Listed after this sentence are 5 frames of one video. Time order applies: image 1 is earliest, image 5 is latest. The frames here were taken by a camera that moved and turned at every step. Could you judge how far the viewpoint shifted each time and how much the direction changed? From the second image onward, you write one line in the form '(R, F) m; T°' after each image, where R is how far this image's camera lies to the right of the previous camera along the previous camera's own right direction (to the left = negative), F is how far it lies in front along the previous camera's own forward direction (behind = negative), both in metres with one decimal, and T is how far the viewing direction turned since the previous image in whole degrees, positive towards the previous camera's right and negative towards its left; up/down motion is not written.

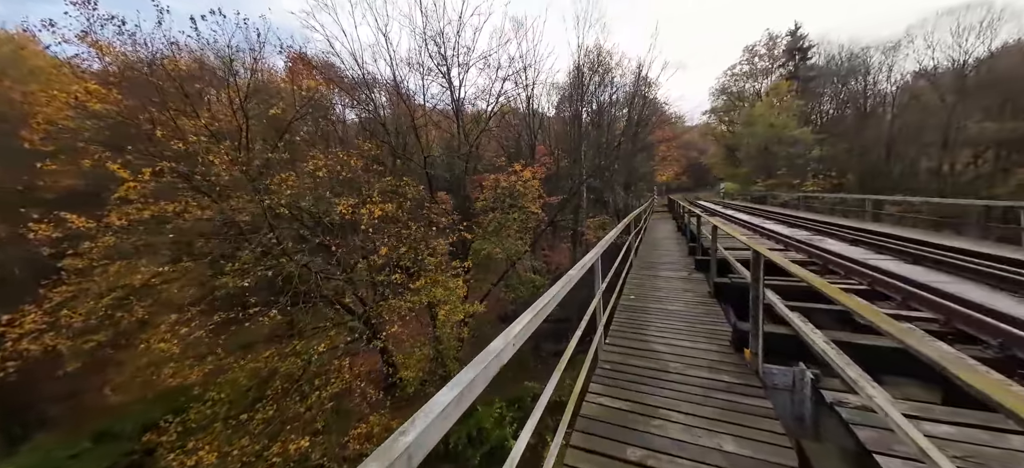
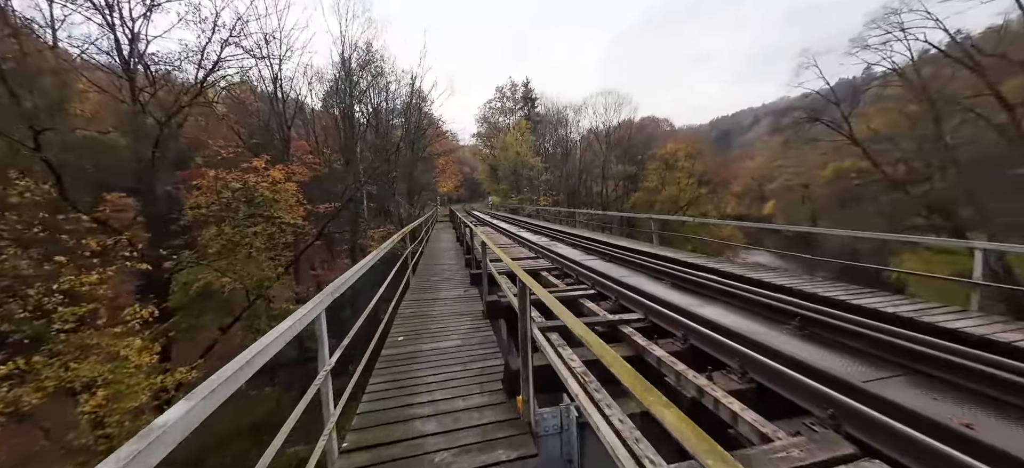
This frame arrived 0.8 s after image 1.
(+0.3, +0.6) m; +34°
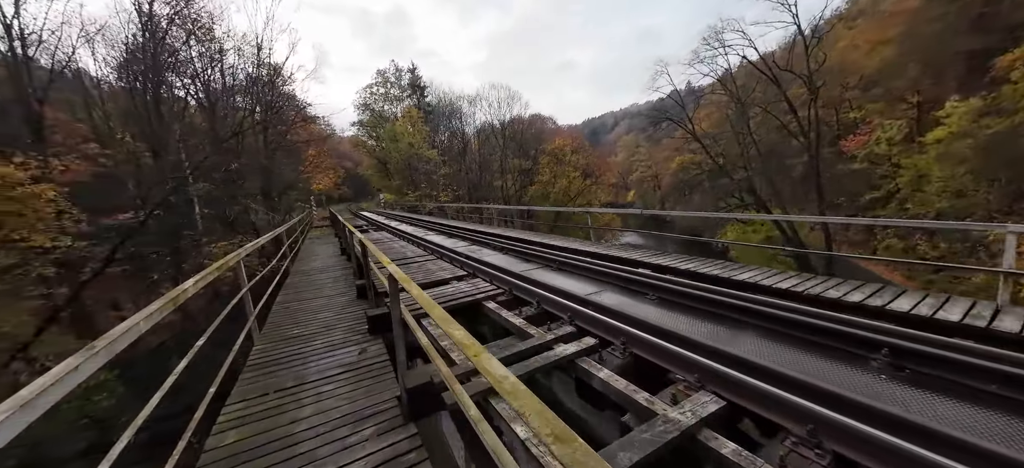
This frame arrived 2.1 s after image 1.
(-0.1, +1.0) m; +17°
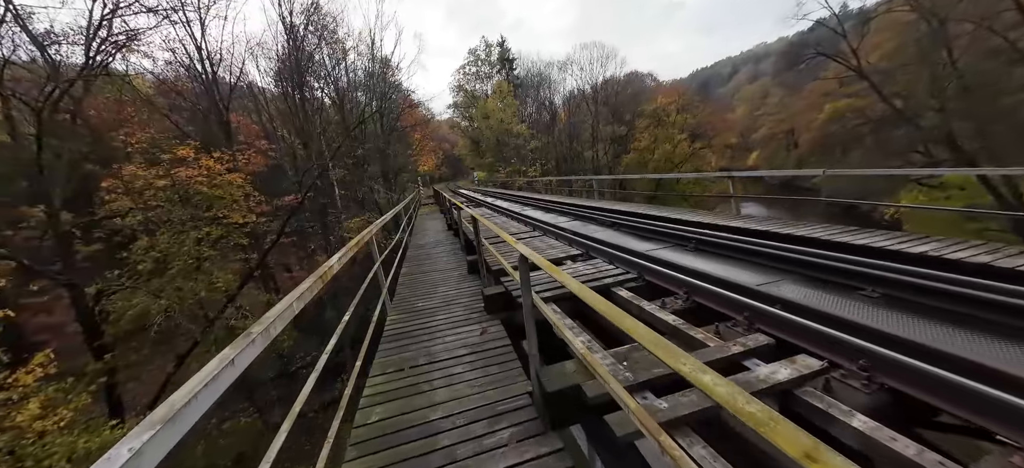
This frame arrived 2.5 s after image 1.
(-0.2, +0.2) m; -15°
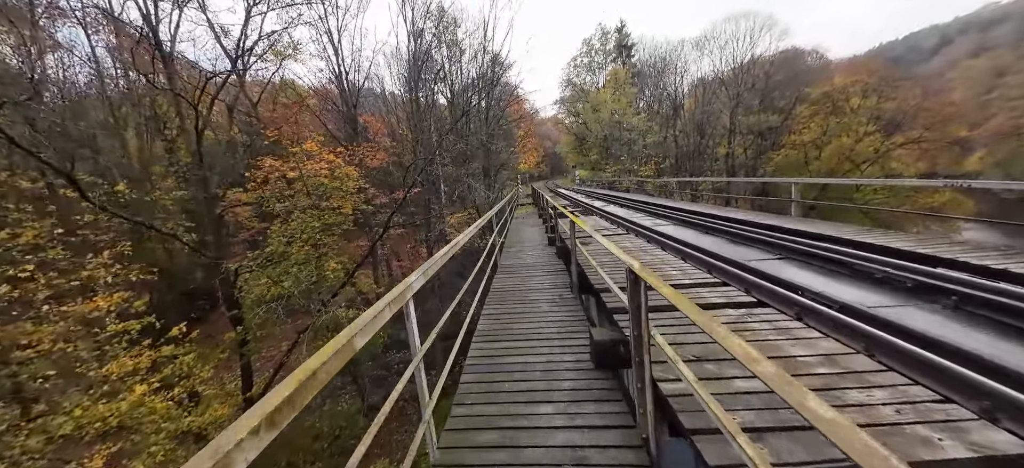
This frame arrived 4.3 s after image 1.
(-0.3, +1.2) m; -16°
